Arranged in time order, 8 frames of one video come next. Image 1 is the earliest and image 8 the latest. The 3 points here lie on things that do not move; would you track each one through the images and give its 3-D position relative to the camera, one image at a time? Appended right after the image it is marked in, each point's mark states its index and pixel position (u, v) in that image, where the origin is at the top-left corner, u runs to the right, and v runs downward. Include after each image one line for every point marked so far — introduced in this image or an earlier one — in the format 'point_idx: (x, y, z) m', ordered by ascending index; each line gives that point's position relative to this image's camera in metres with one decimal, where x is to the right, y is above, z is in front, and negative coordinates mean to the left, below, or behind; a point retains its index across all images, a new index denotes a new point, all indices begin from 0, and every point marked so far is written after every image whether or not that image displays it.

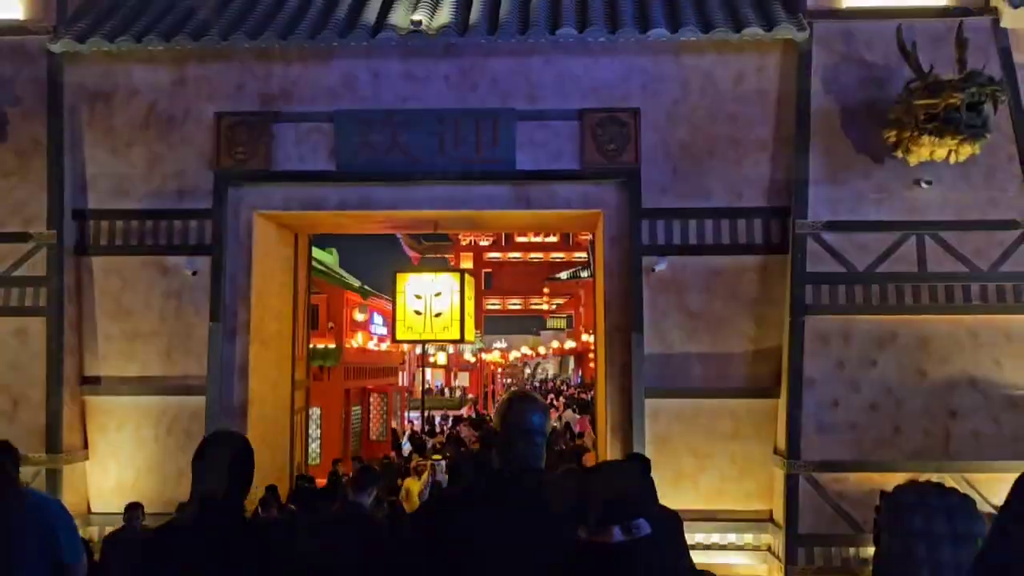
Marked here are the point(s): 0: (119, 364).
0: (-3.5, -0.7, +8.1) m
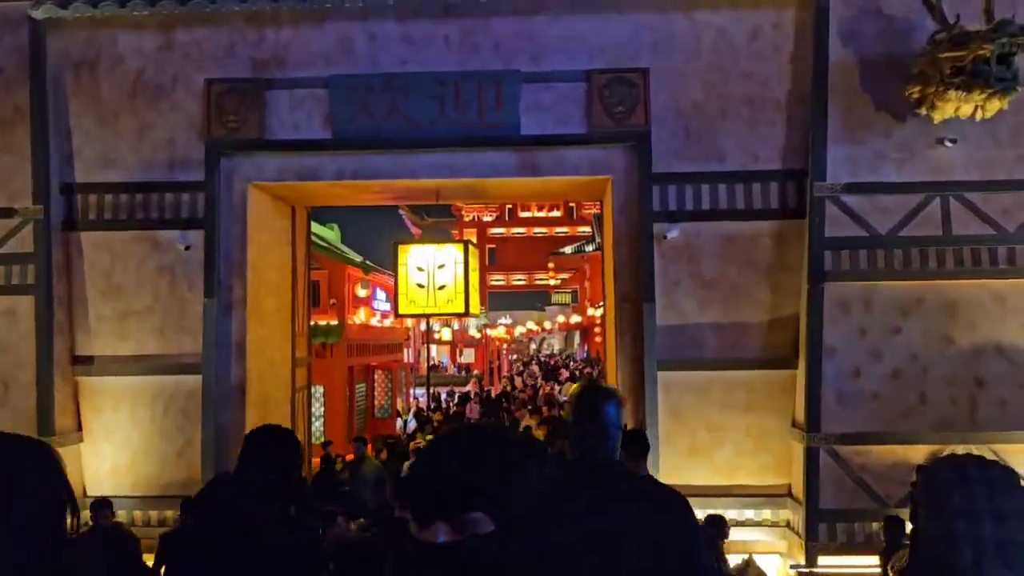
0: (-3.5, -0.5, +7.8) m
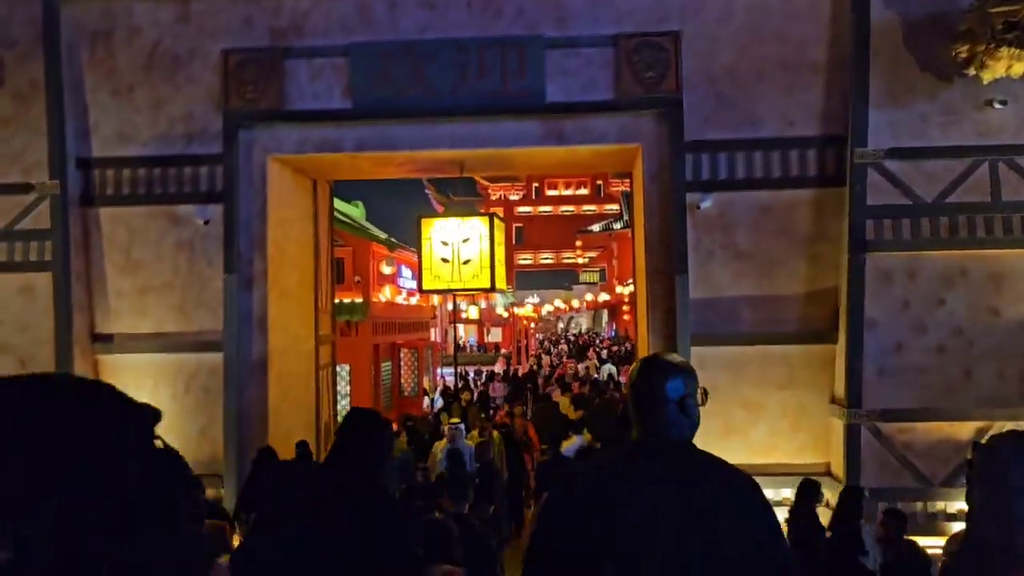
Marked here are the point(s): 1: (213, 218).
0: (-3.2, -0.3, +7.7) m
1: (-2.5, +0.6, +7.6) m
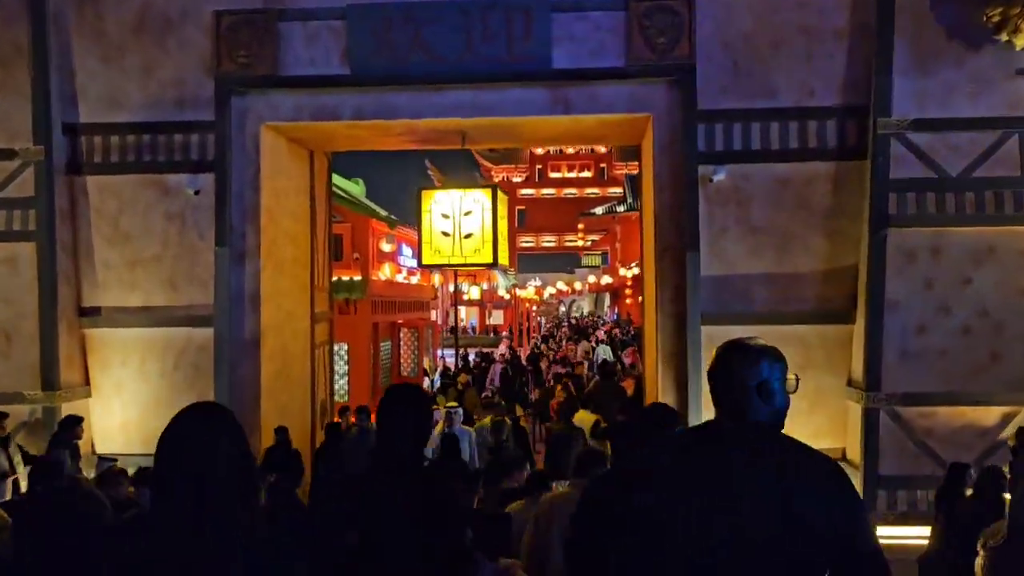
0: (-3.2, 0.0, +7.4) m
1: (-2.5, +0.8, +7.3) m
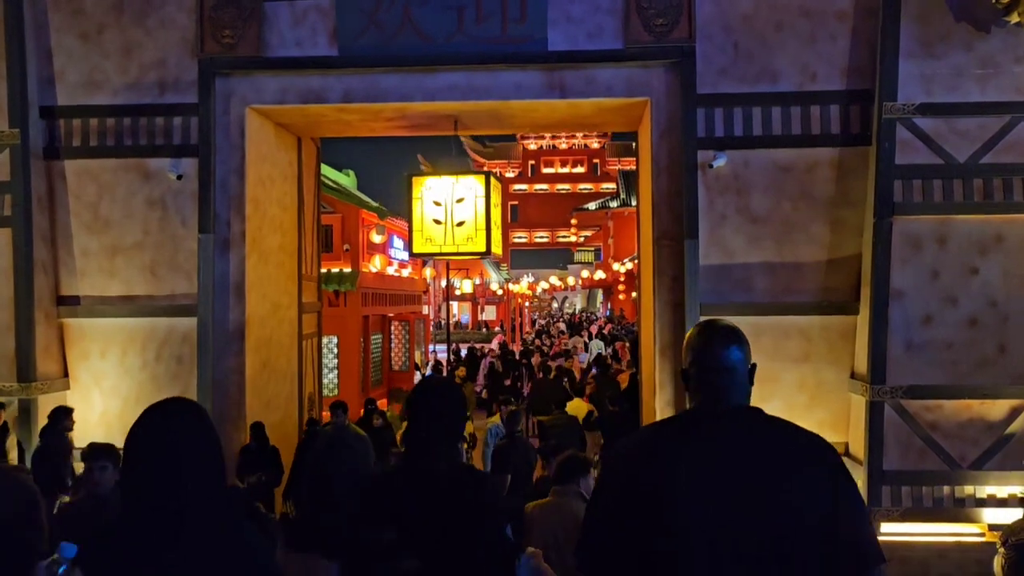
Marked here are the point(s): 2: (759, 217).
0: (-3.3, 0.0, +7.1) m
1: (-2.5, +0.9, +7.0) m
2: (+1.8, +0.5, +6.7) m
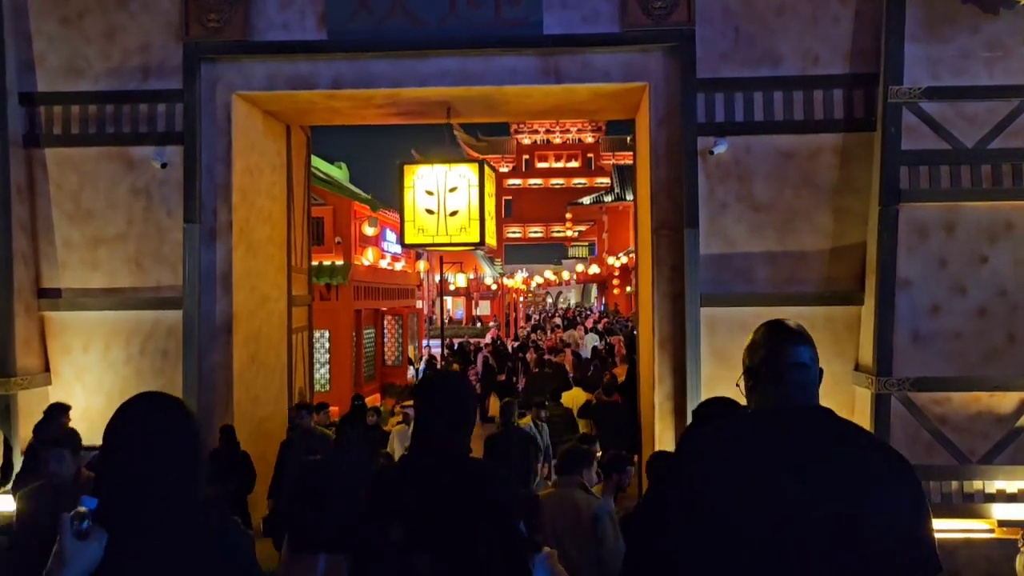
0: (-3.3, +0.1, +6.9) m
1: (-2.6, +1.0, +6.8) m
2: (+1.8, +0.6, +6.5) m
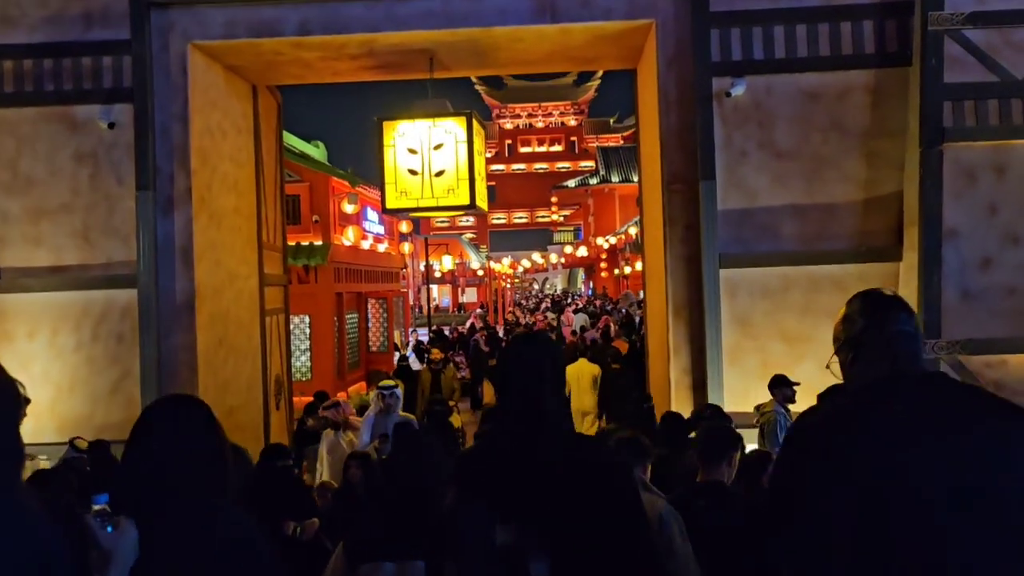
0: (-3.3, +0.2, +6.1) m
1: (-2.6, +1.1, +6.0) m
2: (+1.7, +0.9, +5.8) m
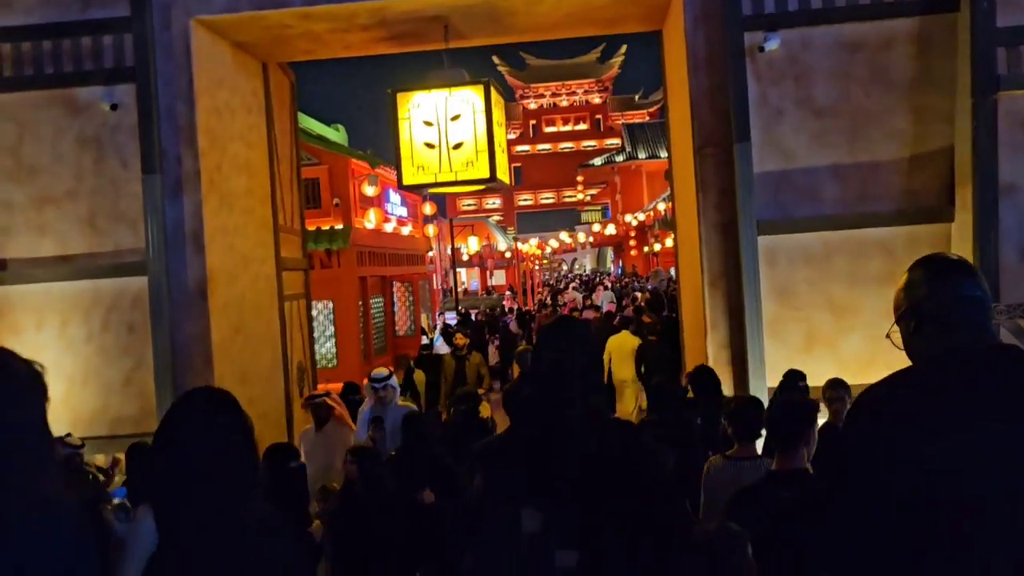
0: (-3.2, +0.3, +5.9) m
1: (-2.5, +1.2, +5.8) m
2: (+1.9, +1.1, +5.4) m
